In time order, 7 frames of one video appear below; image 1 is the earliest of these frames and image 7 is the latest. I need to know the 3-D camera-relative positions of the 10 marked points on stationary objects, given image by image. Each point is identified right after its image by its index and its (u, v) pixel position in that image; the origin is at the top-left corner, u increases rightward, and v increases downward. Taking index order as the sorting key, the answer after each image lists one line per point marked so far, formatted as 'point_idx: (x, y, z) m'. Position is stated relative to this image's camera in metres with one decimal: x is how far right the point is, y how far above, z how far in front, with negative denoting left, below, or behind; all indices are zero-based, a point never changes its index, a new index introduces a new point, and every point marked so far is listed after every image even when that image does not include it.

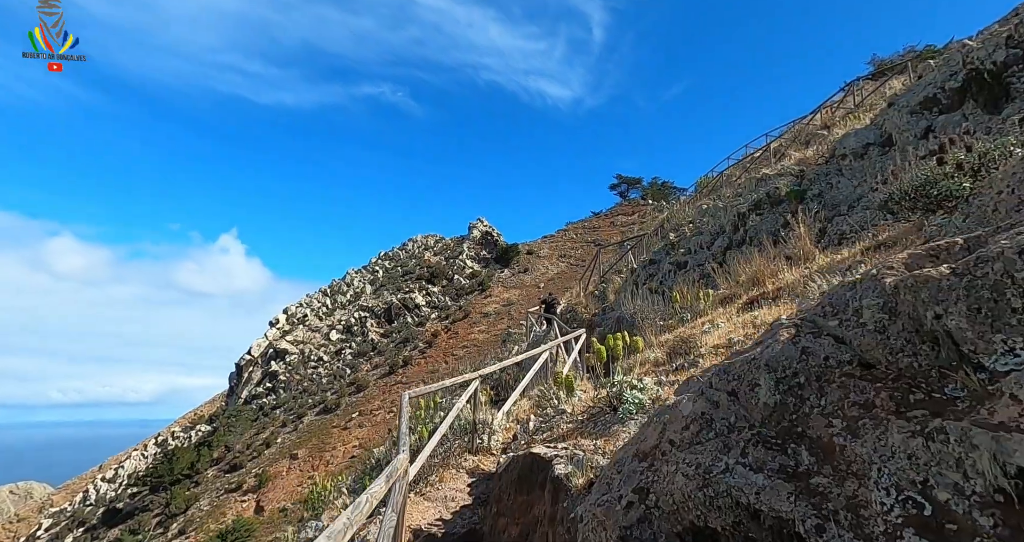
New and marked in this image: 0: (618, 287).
0: (+3.5, -0.5, +15.7) m
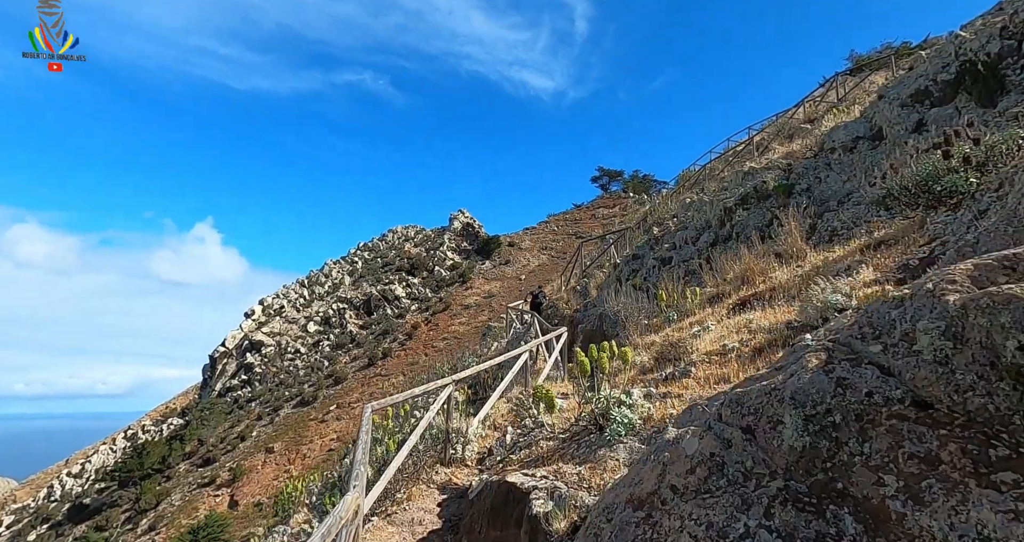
0: (+2.8, -0.3, +15.3) m
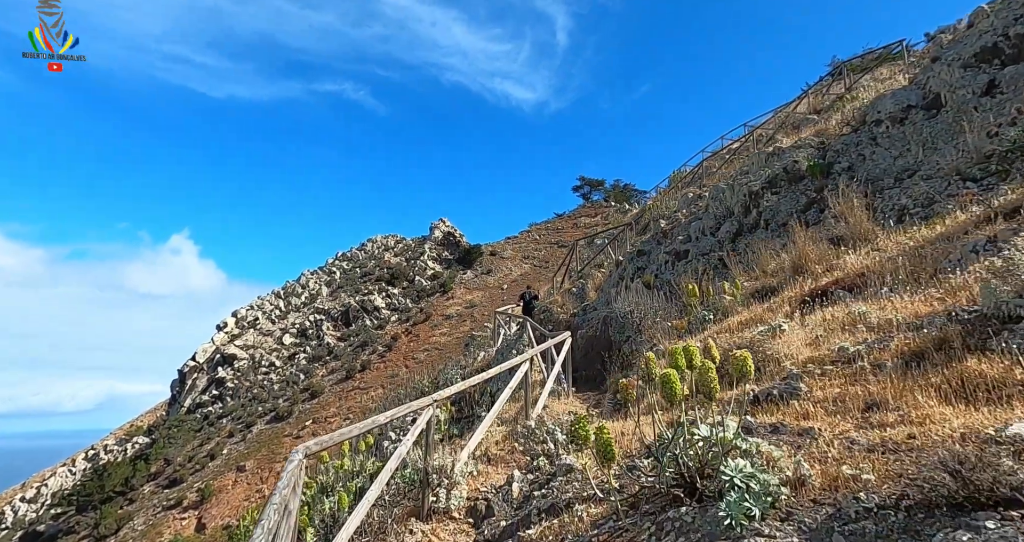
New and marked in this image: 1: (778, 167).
0: (+2.5, -0.3, +13.7) m
1: (+5.3, +2.1, +9.6) m
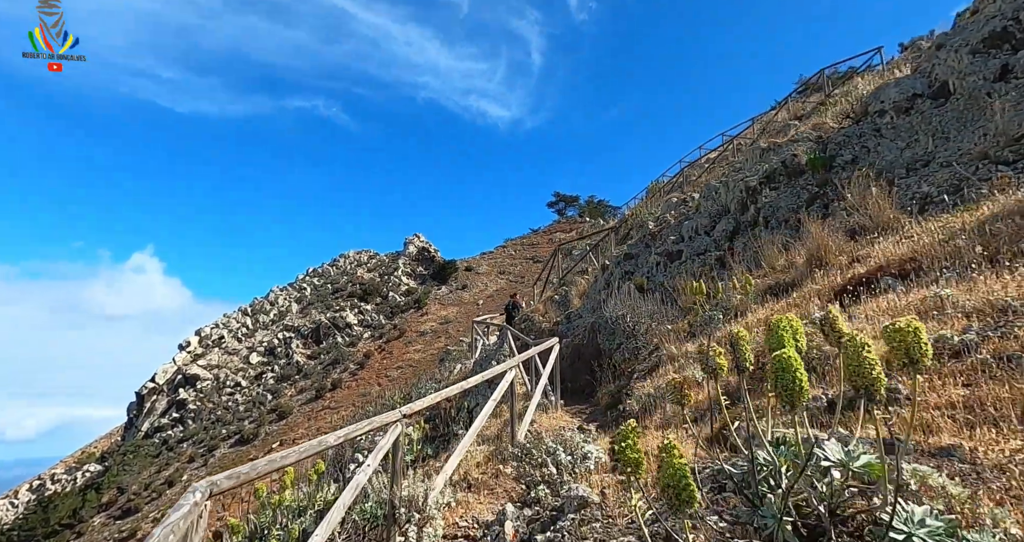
0: (+1.9, -0.5, +13.0) m
1: (+4.9, +2.1, +9.1) m
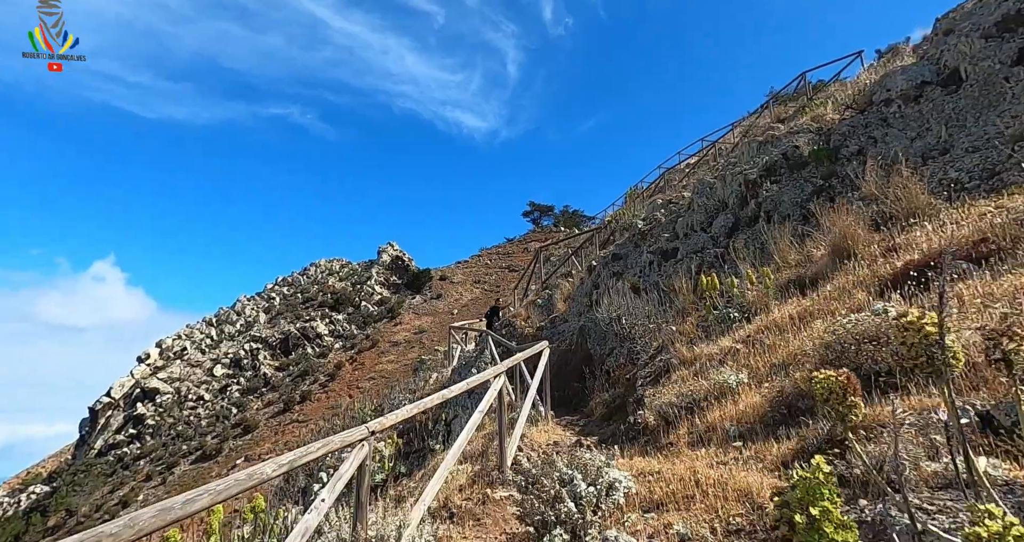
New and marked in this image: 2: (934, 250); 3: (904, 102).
0: (+1.5, -0.6, +12.3) m
1: (+4.6, +2.1, +8.6) m
2: (+3.3, +0.2, +3.8) m
3: (+6.0, +2.6, +7.4) m
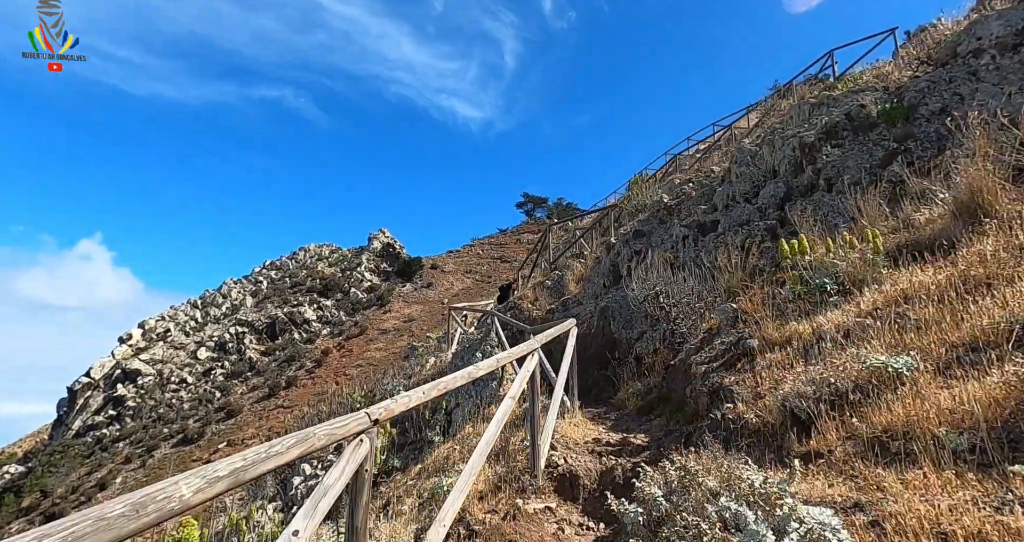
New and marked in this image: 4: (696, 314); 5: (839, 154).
0: (+1.6, -0.1, +11.2) m
1: (+5.0, +2.4, +7.5) m
2: (+3.7, +0.5, +2.7) m
3: (+6.4, +2.9, +6.3) m
4: (+2.3, -0.5, +6.2) m
5: (+4.7, +1.7, +7.0) m
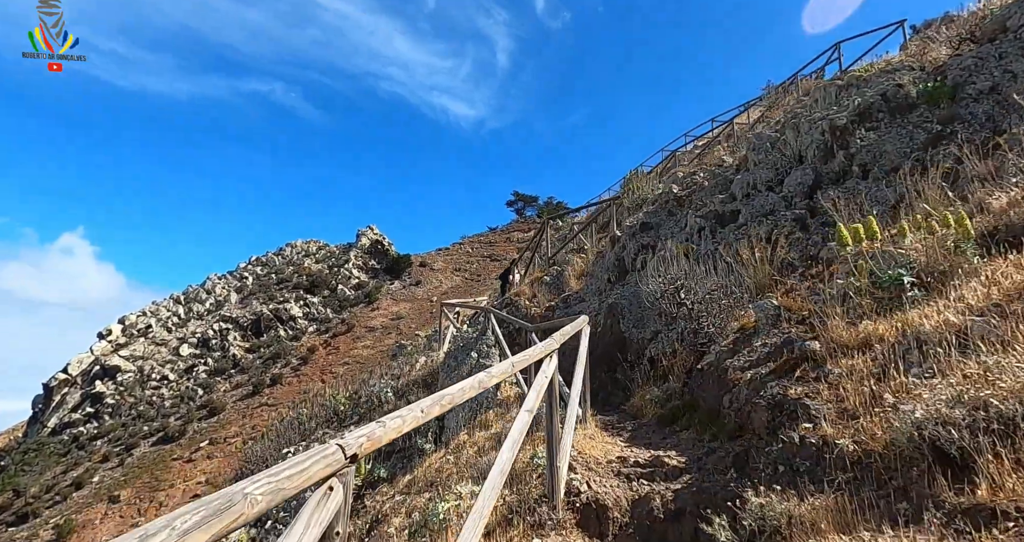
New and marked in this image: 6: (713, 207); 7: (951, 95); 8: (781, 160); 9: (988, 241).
0: (+1.6, +0.1, +10.5) m
1: (+5.0, +2.5, +6.9) m
2: (+3.8, +0.5, +2.1) m
3: (+6.4, +2.9, +5.7) m
4: (+2.4, -0.4, +5.5) m
5: (+4.8, +1.8, +6.3) m
6: (+3.2, +1.0, +7.7) m
7: (+5.5, +2.2, +6.0) m
8: (+4.1, +1.7, +7.4) m
9: (+3.5, +0.2, +3.6) m
